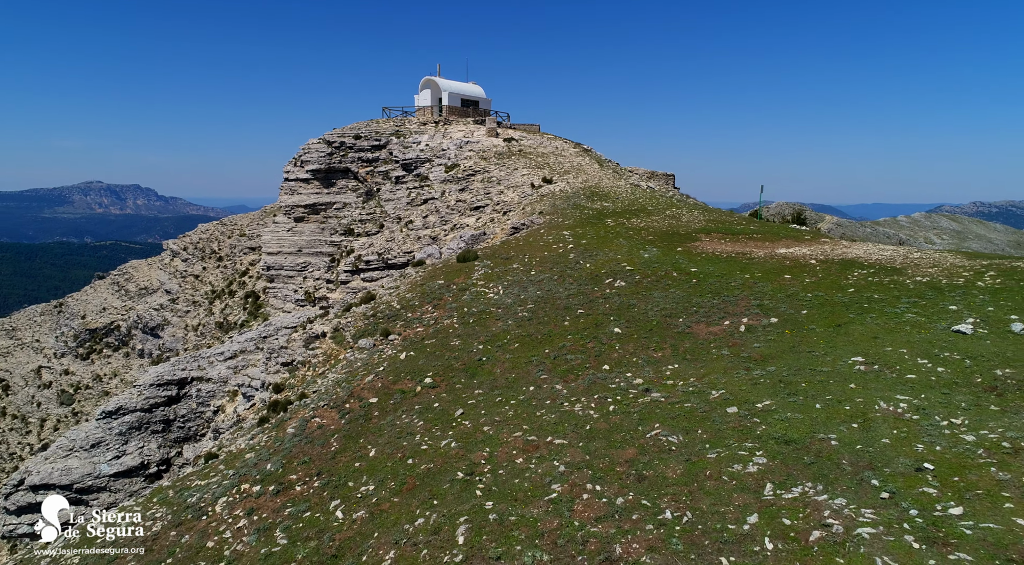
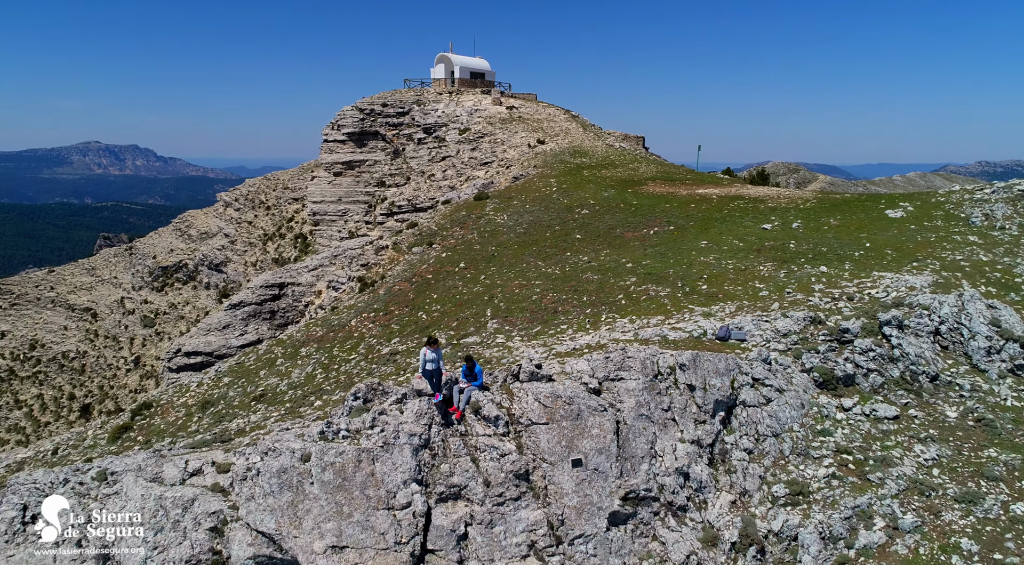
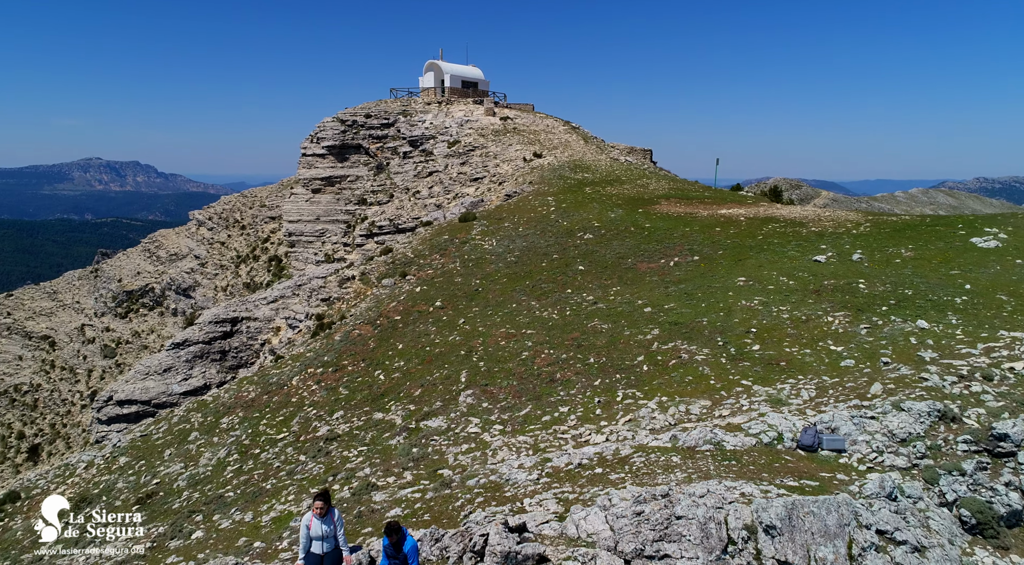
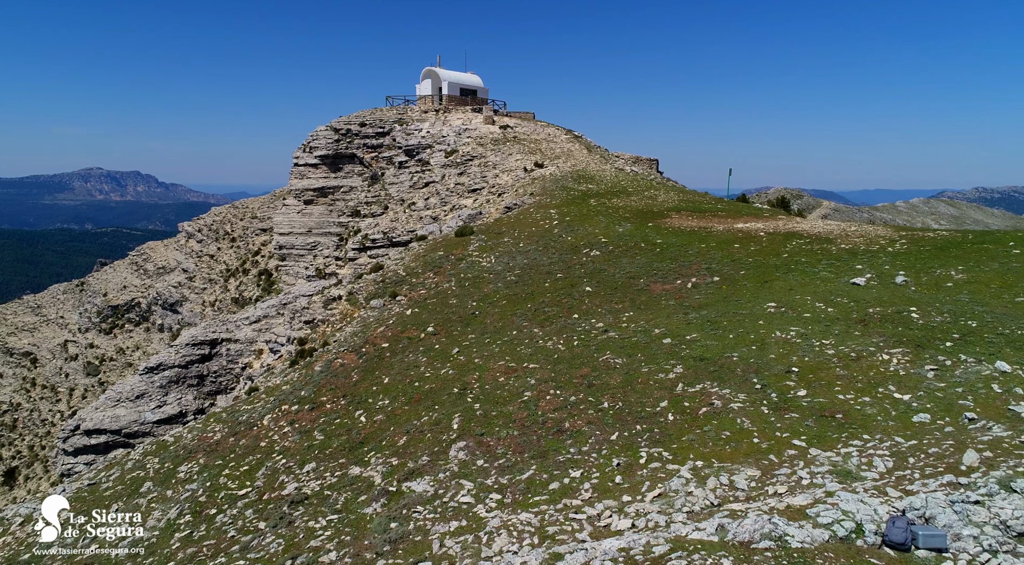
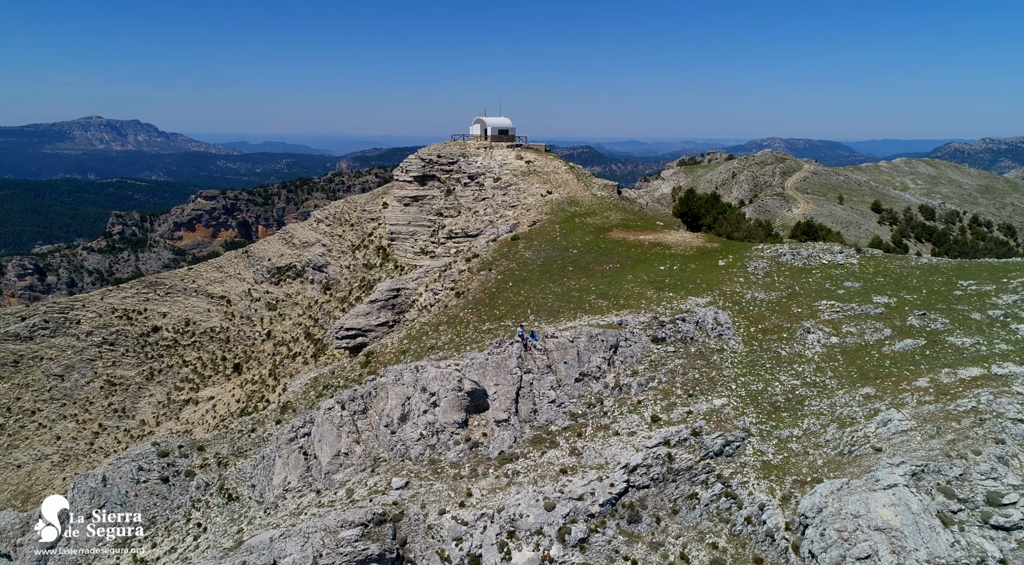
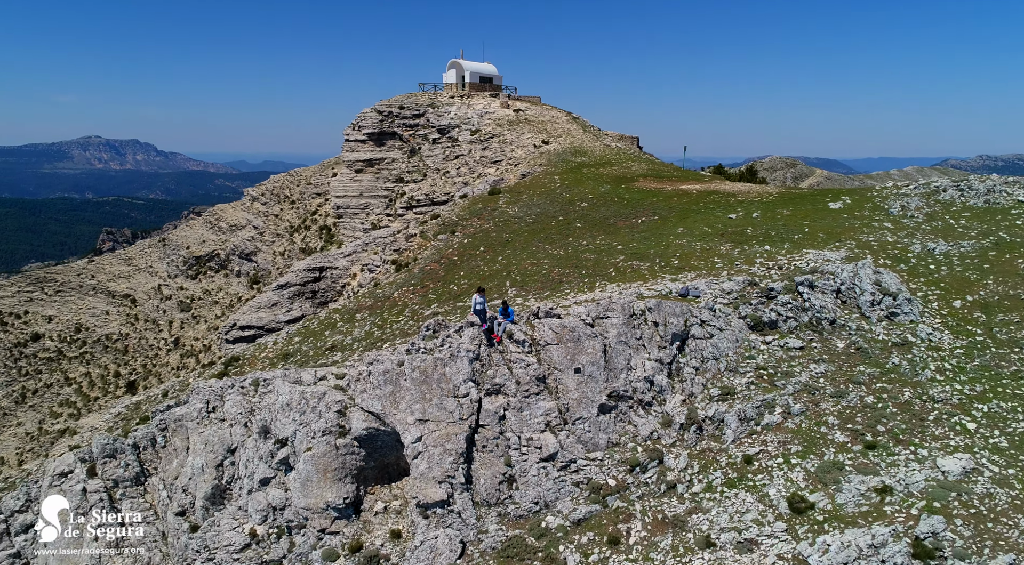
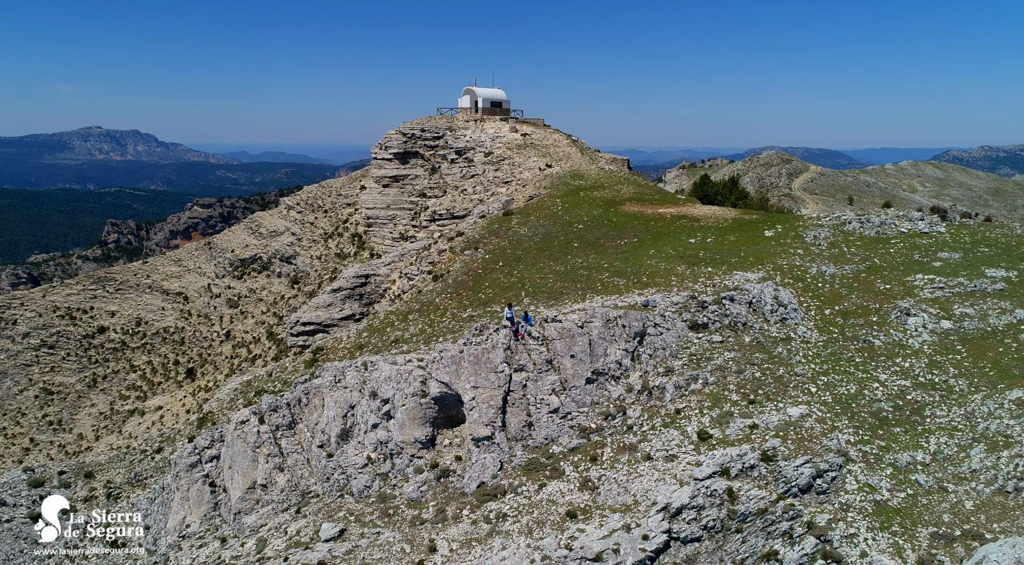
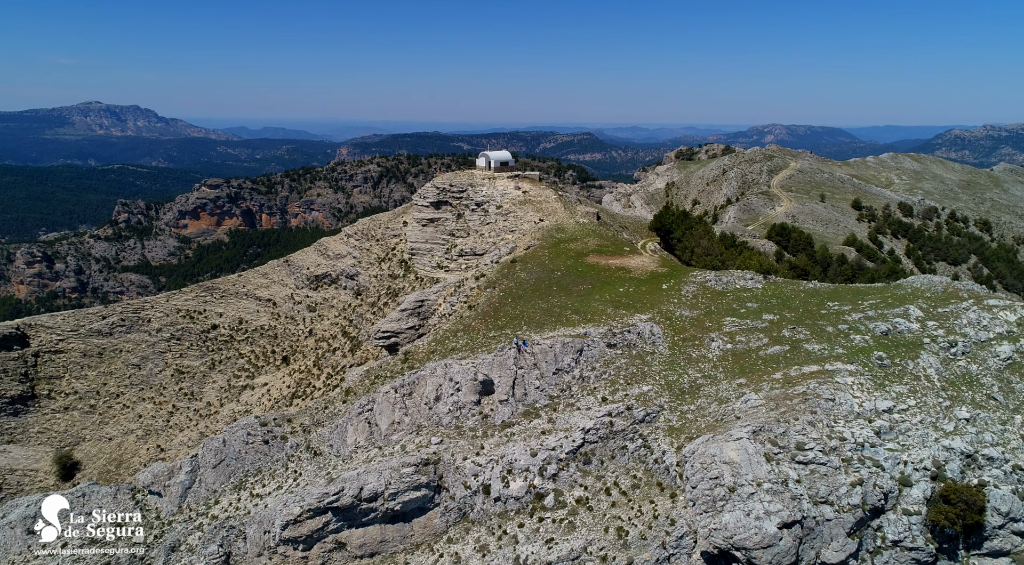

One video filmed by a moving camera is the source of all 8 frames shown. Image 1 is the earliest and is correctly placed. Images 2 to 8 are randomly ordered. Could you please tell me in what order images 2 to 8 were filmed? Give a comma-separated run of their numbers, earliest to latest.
4, 3, 2, 6, 7, 5, 8
